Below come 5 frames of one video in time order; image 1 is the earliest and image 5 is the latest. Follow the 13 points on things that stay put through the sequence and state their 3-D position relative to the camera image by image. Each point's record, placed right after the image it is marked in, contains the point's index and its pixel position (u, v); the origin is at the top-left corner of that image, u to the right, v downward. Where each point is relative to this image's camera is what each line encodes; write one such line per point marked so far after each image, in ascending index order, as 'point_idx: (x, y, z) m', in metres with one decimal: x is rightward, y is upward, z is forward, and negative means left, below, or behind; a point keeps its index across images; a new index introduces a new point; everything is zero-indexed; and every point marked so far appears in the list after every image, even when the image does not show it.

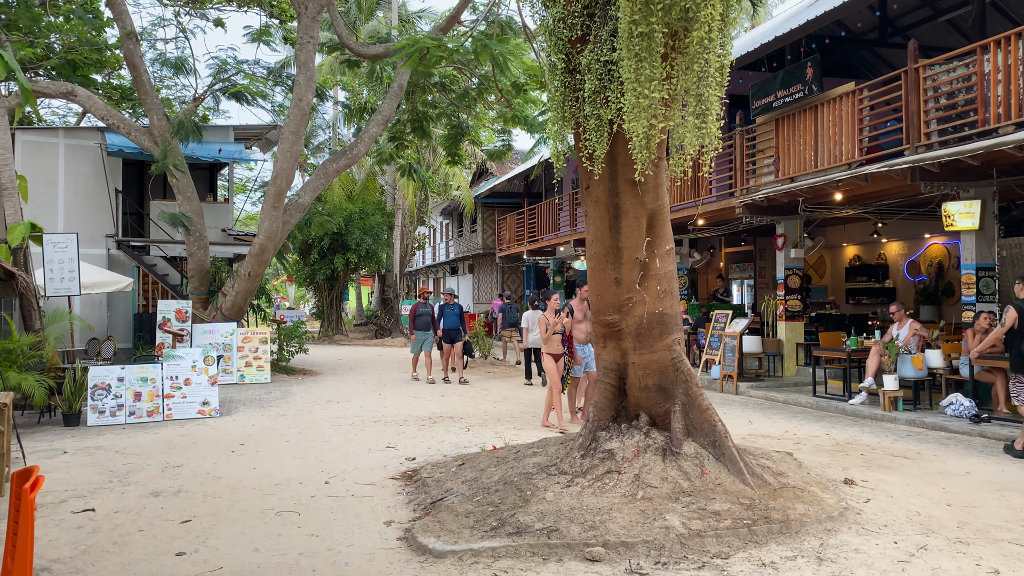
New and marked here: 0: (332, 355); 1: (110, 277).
0: (-3.9, -1.4, +18.0) m
1: (-6.1, +0.2, +12.9) m
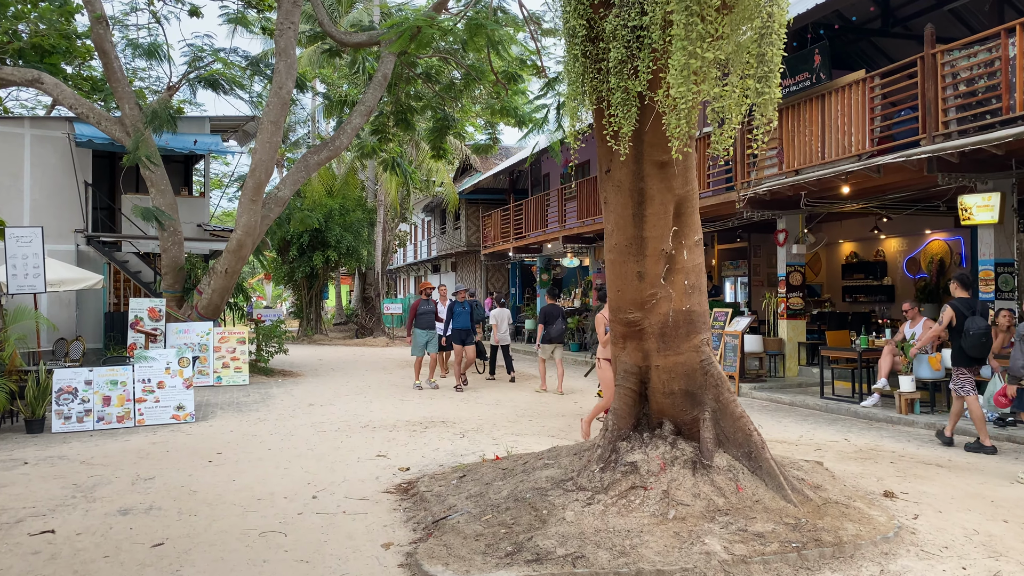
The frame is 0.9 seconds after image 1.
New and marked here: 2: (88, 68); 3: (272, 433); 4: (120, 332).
0: (-4.1, -1.4, +17.4) m
1: (-6.3, +0.2, +12.2) m
2: (-8.8, +4.4, +17.5) m
3: (-2.3, -1.4, +7.9) m
4: (-6.5, -0.7, +14.0) m
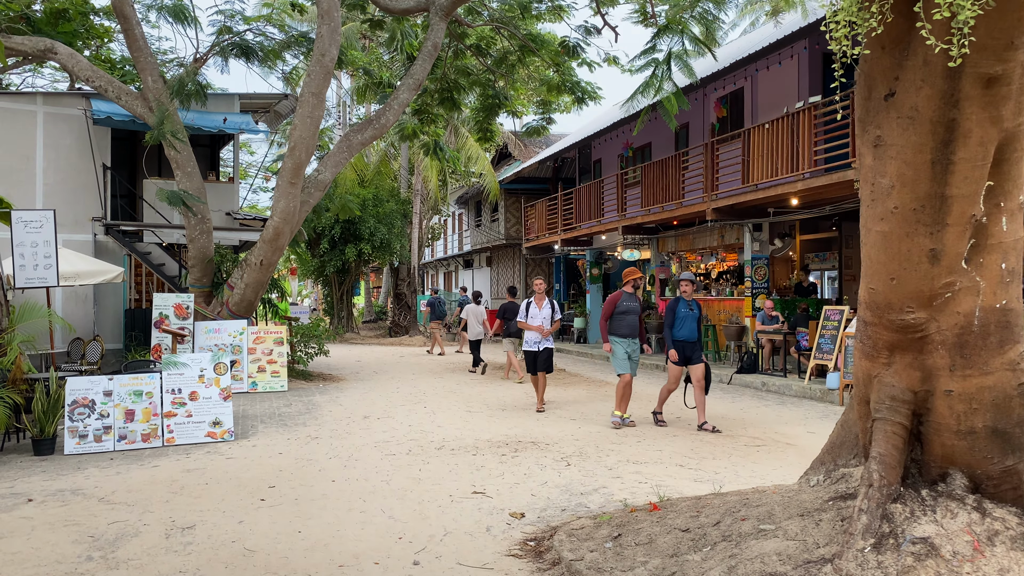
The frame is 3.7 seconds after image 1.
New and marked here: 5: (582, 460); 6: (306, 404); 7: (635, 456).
0: (-3.1, -1.3, +16.0) m
1: (-5.4, +0.3, +10.9) m
2: (-7.7, +4.5, +16.1) m
3: (-1.4, -1.3, +6.5) m
4: (-5.5, -0.7, +12.6) m
5: (+0.5, -1.3, +6.2) m
6: (-2.3, -1.3, +9.4) m
7: (+0.9, -1.2, +6.2) m
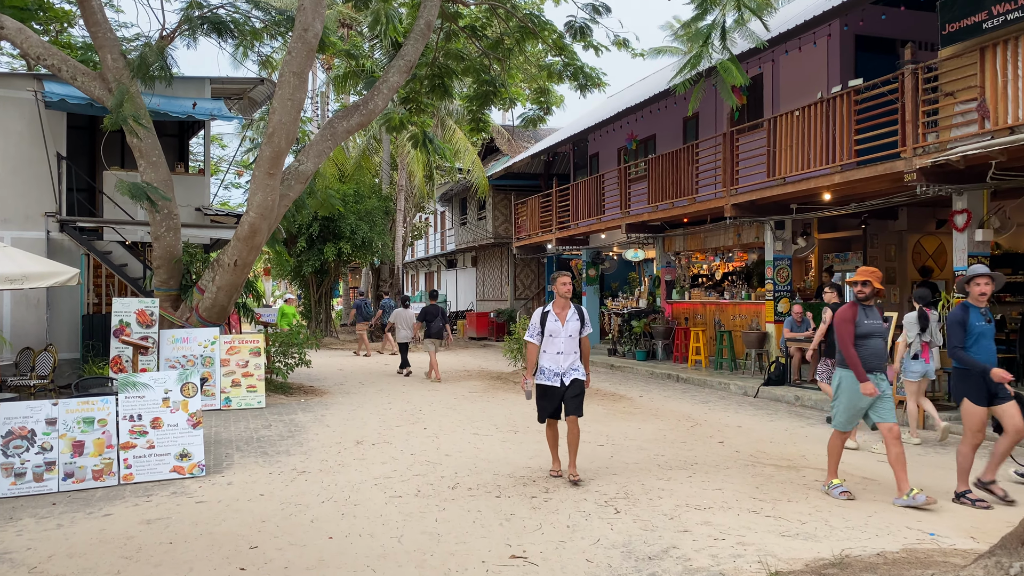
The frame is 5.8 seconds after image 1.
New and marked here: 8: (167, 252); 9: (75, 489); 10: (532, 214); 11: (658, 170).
0: (-3.2, -1.3, +14.8) m
1: (-5.3, +0.2, +9.6) m
2: (-7.8, +4.5, +14.8) m
3: (-1.2, -1.3, +5.4) m
4: (-5.5, -0.7, +11.3) m
5: (+0.7, -1.3, +5.1) m
6: (-2.2, -1.3, +8.3) m
7: (+1.1, -1.3, +5.2) m
8: (-4.0, +0.4, +9.8) m
9: (-3.0, -1.4, +5.7) m
10: (+0.4, +1.7, +18.9) m
11: (+2.3, +1.9, +13.4) m
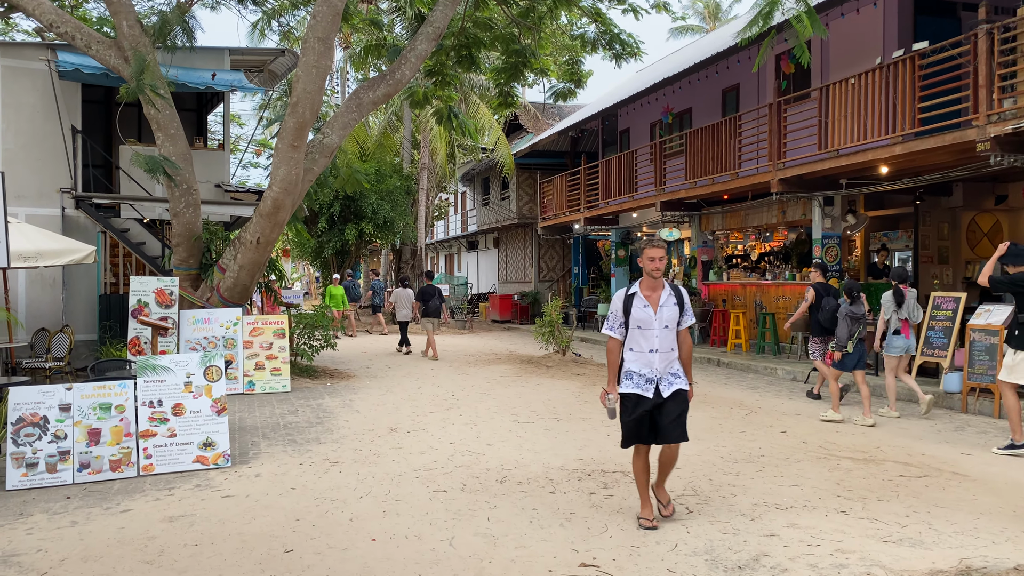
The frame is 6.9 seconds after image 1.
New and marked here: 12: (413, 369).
0: (-2.7, -1.0, +14.4) m
1: (-4.9, +0.5, +9.2) m
2: (-7.3, +4.8, +14.3) m
3: (-0.9, -1.2, +4.9) m
4: (-5.1, -0.4, +10.9) m
5: (+1.0, -1.2, +4.6) m
6: (-1.8, -1.1, +7.8) m
7: (+1.4, -1.1, +4.6) m
8: (-3.6, +0.7, +9.3) m
9: (-2.6, -1.2, +5.3) m
10: (+1.0, +2.1, +18.3) m
11: (+2.8, +2.2, +12.8) m
12: (-1.3, -1.1, +11.3) m
